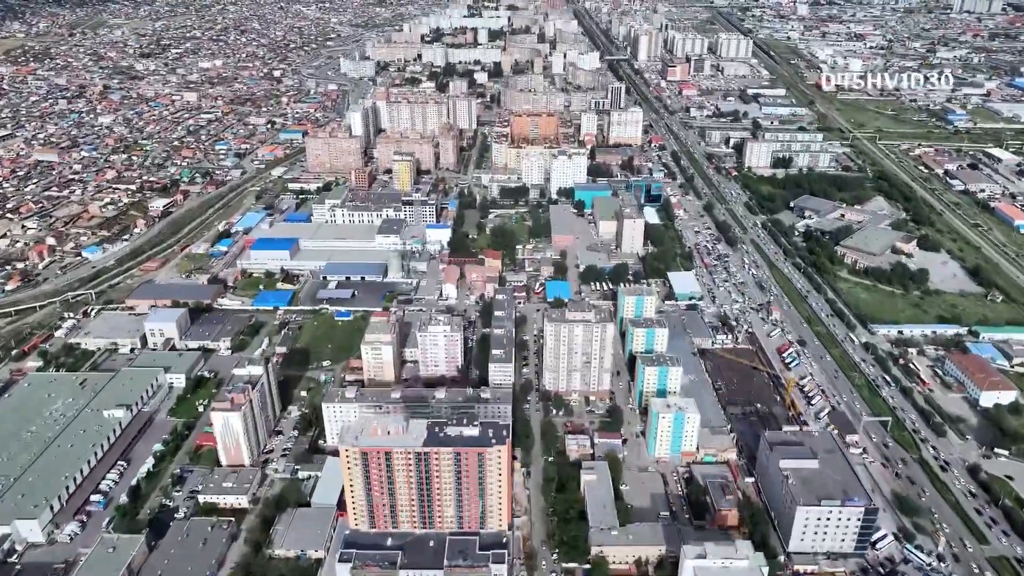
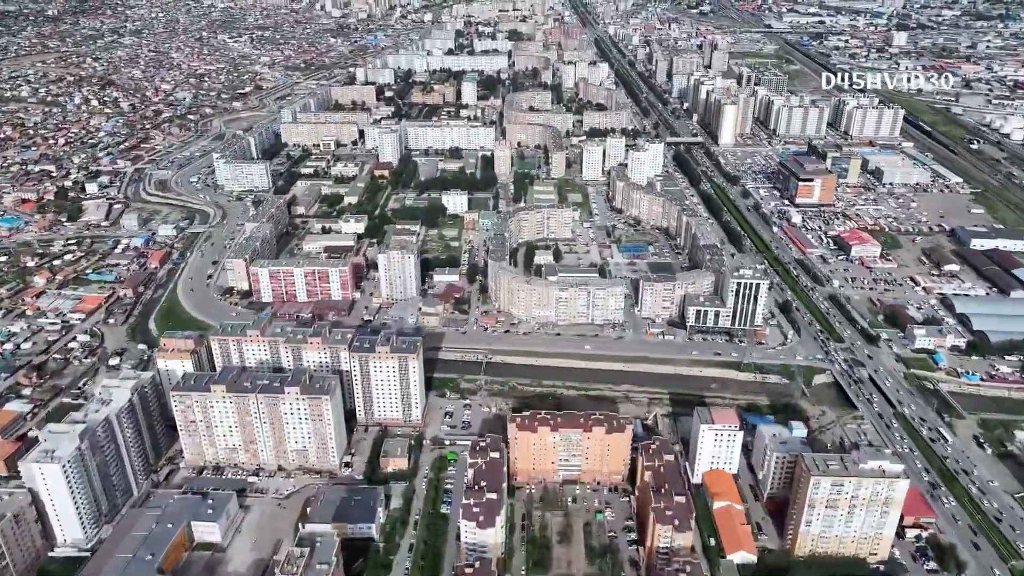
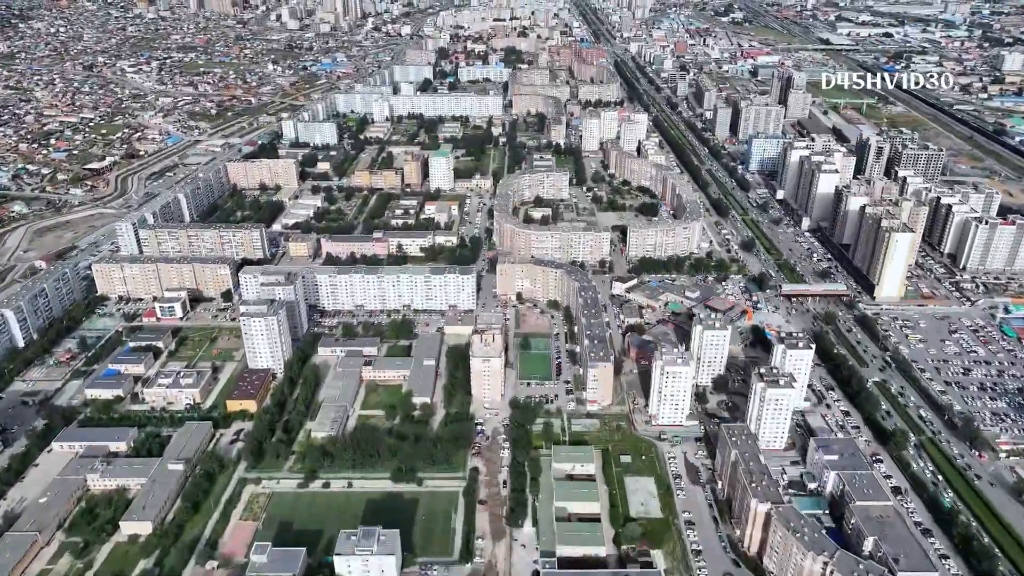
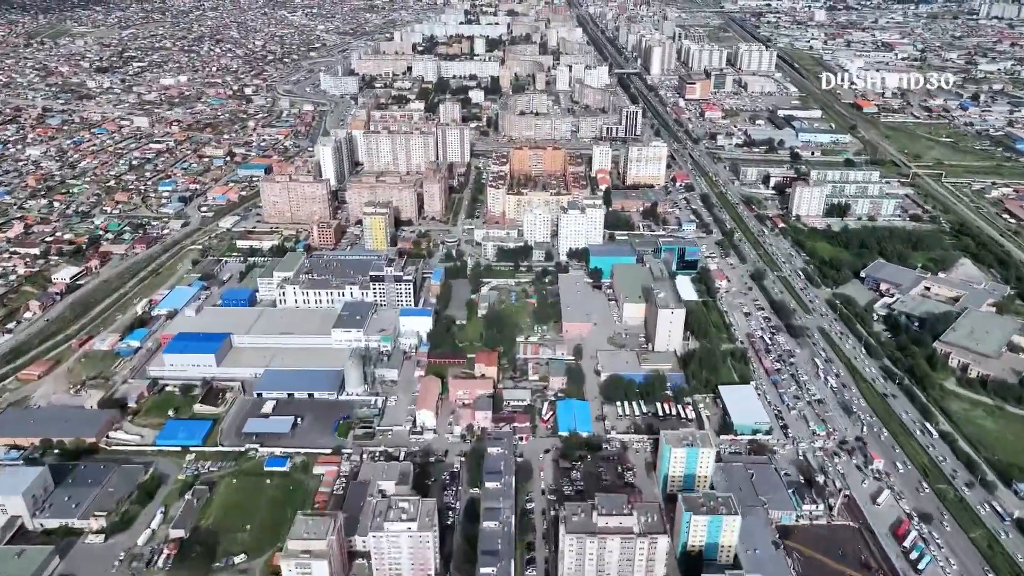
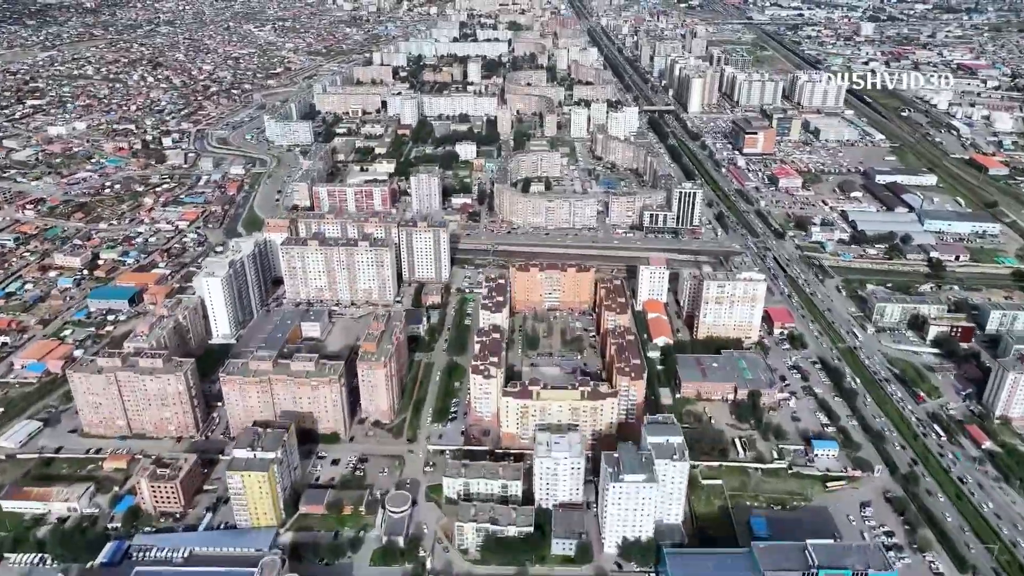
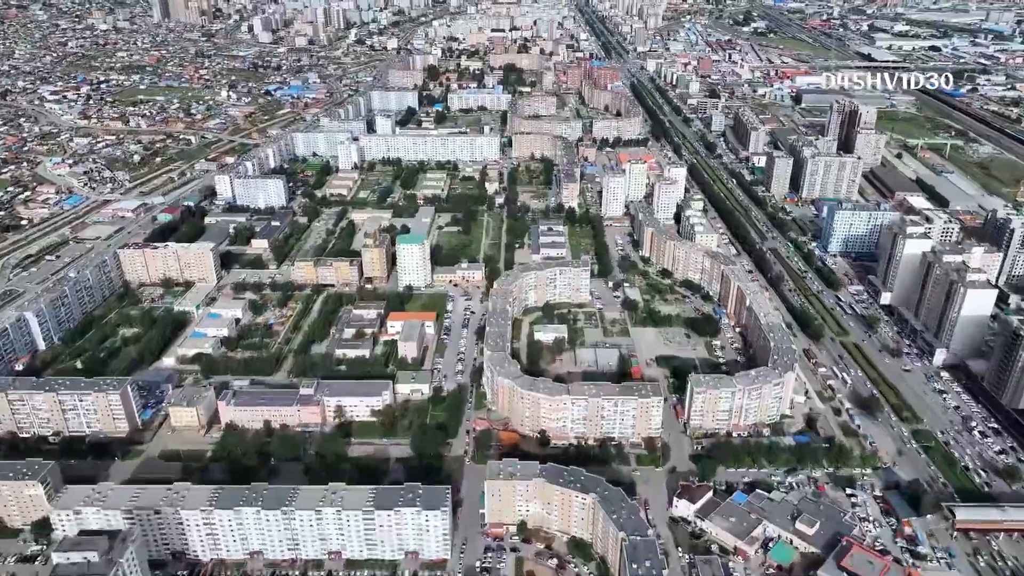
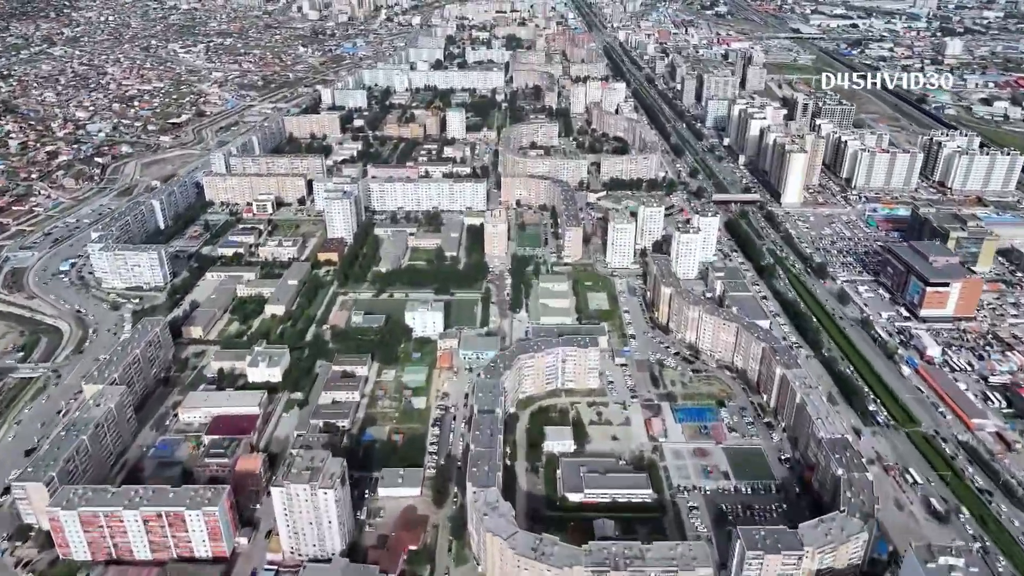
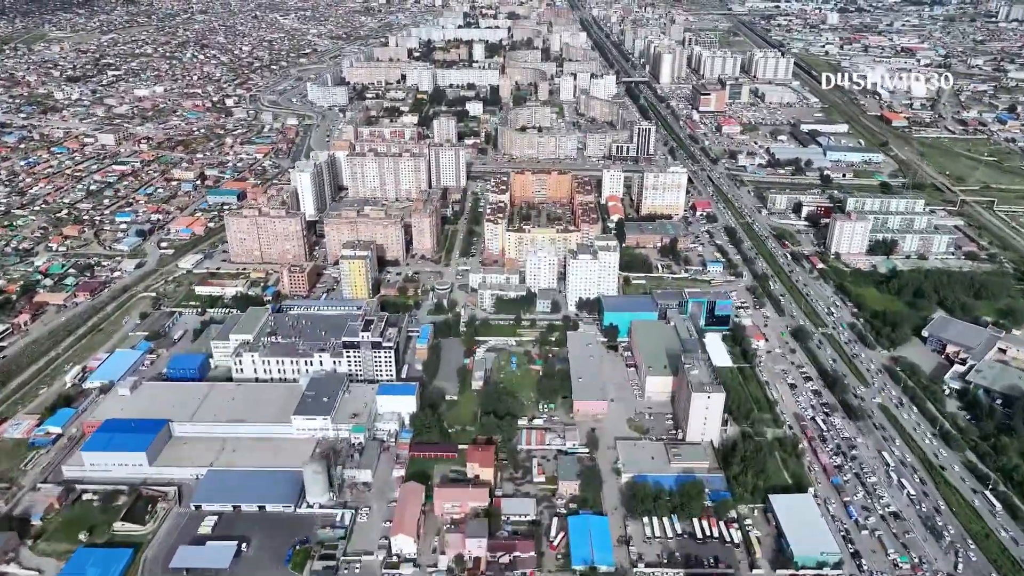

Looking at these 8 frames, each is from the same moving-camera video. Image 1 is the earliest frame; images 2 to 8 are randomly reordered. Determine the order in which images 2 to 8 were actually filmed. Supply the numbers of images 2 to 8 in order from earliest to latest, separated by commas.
4, 8, 5, 2, 7, 3, 6
